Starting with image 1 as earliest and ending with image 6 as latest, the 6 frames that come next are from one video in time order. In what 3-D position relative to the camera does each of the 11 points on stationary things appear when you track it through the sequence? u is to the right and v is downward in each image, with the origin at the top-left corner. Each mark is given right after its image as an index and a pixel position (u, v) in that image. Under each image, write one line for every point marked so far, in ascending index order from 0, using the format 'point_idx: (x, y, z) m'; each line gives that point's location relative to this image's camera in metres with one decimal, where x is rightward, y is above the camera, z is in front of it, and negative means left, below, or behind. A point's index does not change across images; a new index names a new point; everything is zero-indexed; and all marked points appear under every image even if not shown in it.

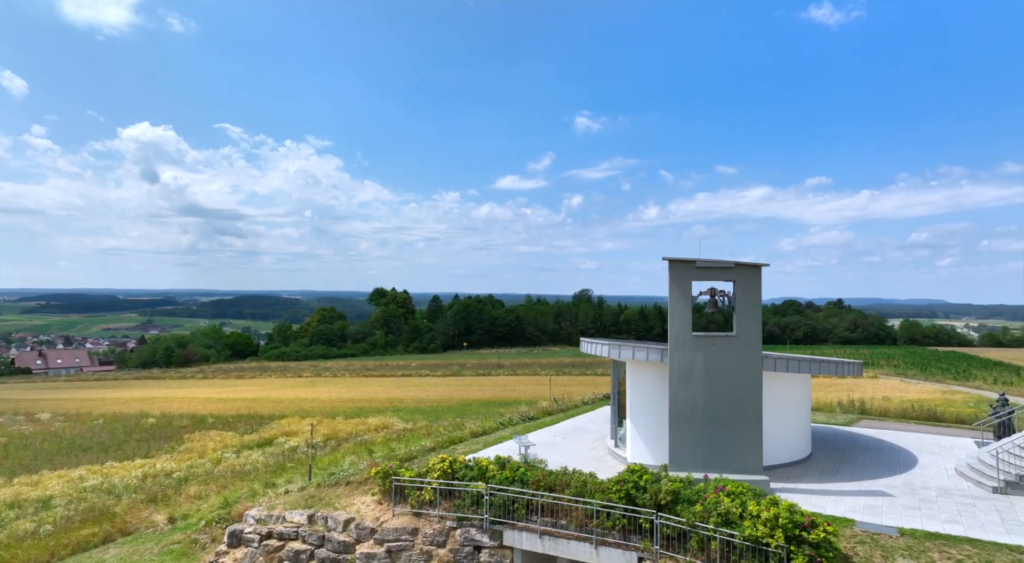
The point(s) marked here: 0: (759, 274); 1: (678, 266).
0: (+5.1, +0.2, +14.6) m
1: (+3.5, +0.3, +14.7) m
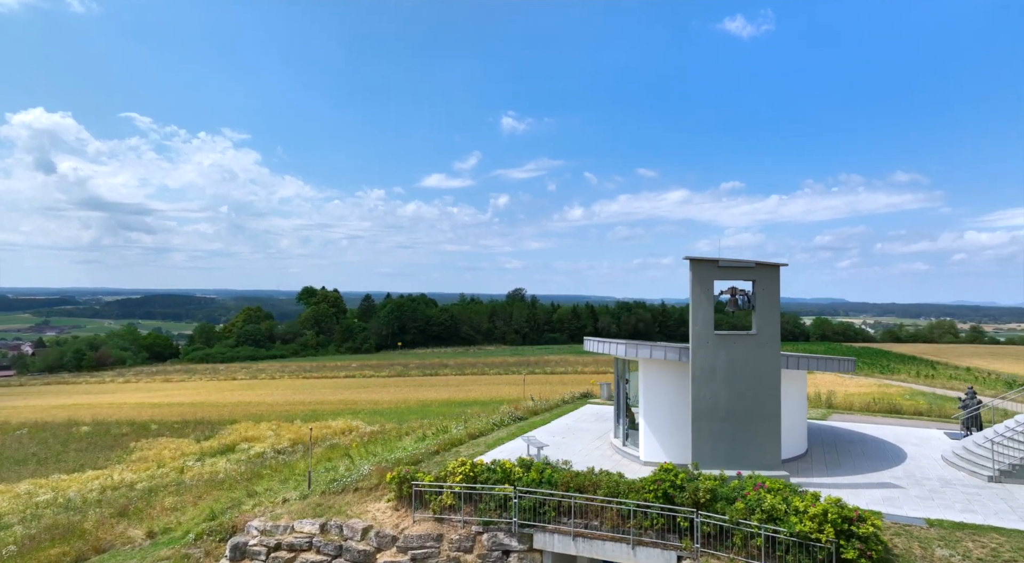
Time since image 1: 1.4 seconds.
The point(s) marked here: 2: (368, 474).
0: (+5.6, +0.2, +15.0) m
1: (+4.0, +0.3, +14.9) m
2: (-3.3, -4.5, +16.8) m
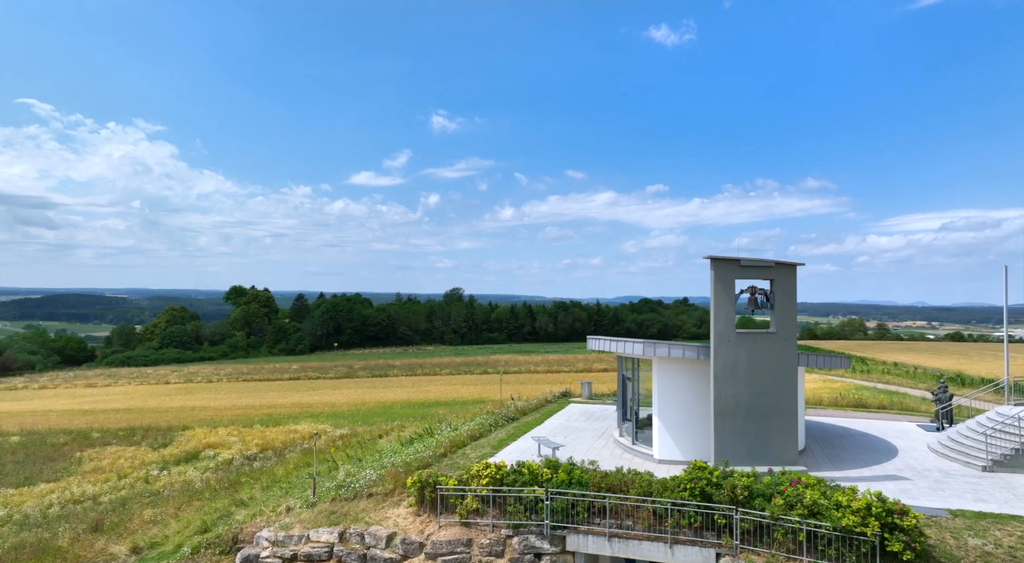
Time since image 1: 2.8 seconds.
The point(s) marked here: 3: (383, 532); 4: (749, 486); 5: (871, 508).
0: (+6.1, +0.2, +15.4) m
1: (+4.5, +0.4, +15.1) m
2: (-3.0, -4.5, +16.2) m
3: (-2.5, -4.9, +14.1) m
4: (+4.3, -3.7, +13.1) m
5: (+5.9, -3.7, +11.8) m
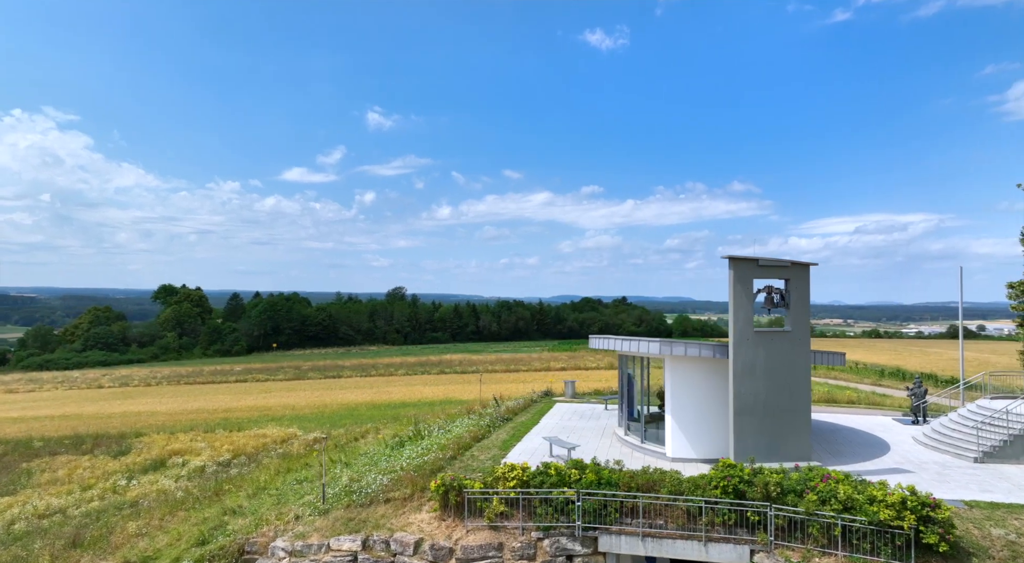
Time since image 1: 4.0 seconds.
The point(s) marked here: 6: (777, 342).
0: (+6.5, +0.2, +15.8) m
1: (+4.9, +0.4, +15.4) m
2: (-2.6, -4.4, +15.7) m
3: (-2.0, -4.9, +13.7) m
4: (+5.0, -3.7, +13.3) m
5: (+6.7, -3.7, +12.2) m
6: (+5.7, -1.3, +15.5) m
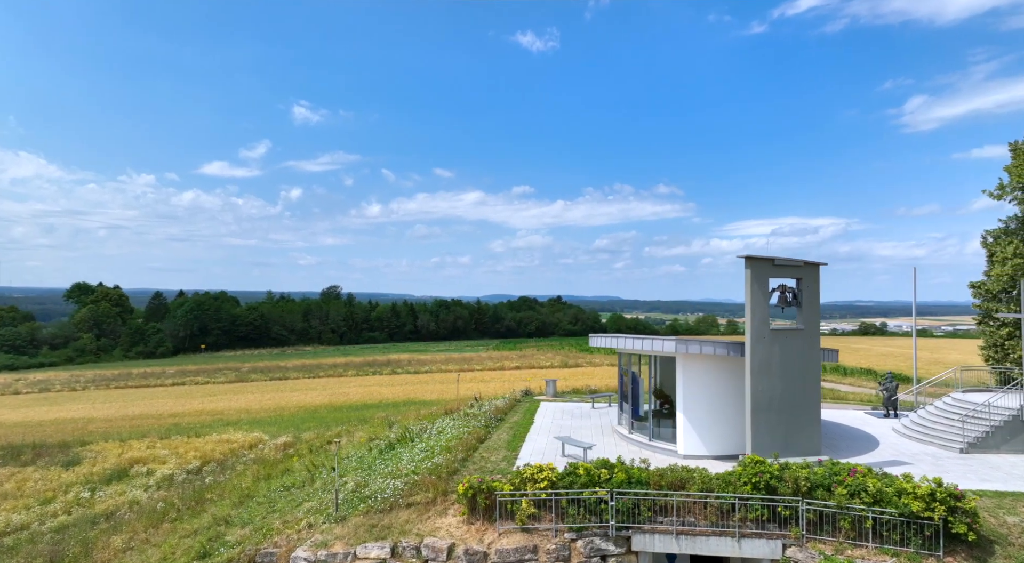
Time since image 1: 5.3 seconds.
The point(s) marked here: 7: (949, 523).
0: (+6.9, +0.2, +16.2) m
1: (+5.4, +0.4, +15.7) m
2: (-2.1, -4.4, +15.2) m
3: (-1.3, -4.9, +13.3) m
4: (+5.6, -3.7, +13.6) m
5: (+7.5, -3.7, +12.7) m
6: (+6.1, -1.3, +15.8) m
7: (+7.7, -4.2, +12.5) m
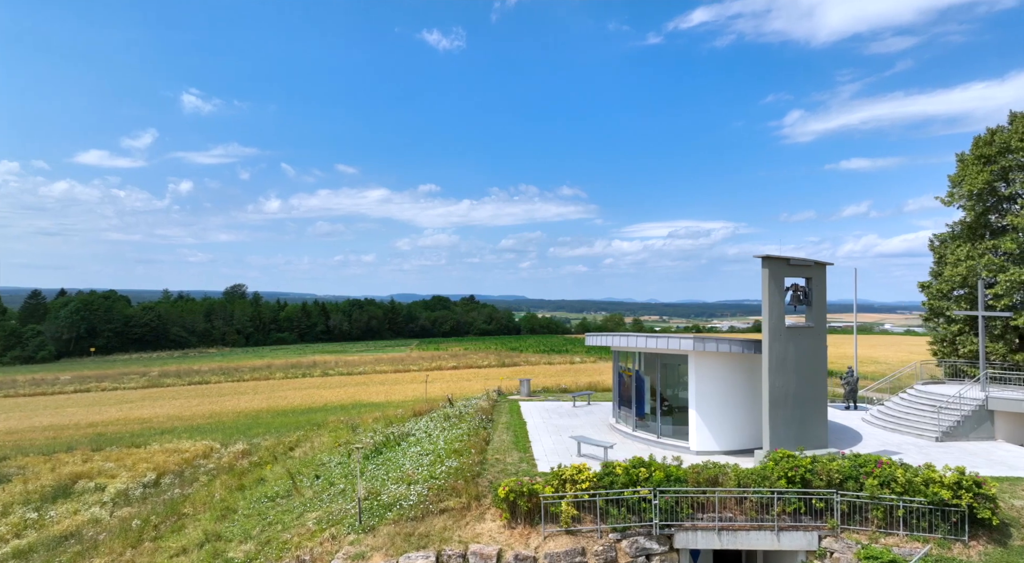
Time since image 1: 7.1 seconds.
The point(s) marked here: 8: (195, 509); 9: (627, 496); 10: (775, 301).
0: (+7.3, +0.2, +16.8) m
1: (+5.9, +0.4, +16.1) m
2: (-1.5, -4.3, +14.5) m
3: (-0.4, -4.8, +12.8) m
4: (+6.4, -3.7, +14.1) m
5: (+8.4, -3.7, +13.4) m
6: (+6.6, -1.3, +16.3) m
7: (+8.6, -4.2, +13.3) m
8: (-8.1, -5.8, +18.3) m
9: (+2.2, -4.1, +13.7) m
10: (+5.9, -0.5, +16.0) m
